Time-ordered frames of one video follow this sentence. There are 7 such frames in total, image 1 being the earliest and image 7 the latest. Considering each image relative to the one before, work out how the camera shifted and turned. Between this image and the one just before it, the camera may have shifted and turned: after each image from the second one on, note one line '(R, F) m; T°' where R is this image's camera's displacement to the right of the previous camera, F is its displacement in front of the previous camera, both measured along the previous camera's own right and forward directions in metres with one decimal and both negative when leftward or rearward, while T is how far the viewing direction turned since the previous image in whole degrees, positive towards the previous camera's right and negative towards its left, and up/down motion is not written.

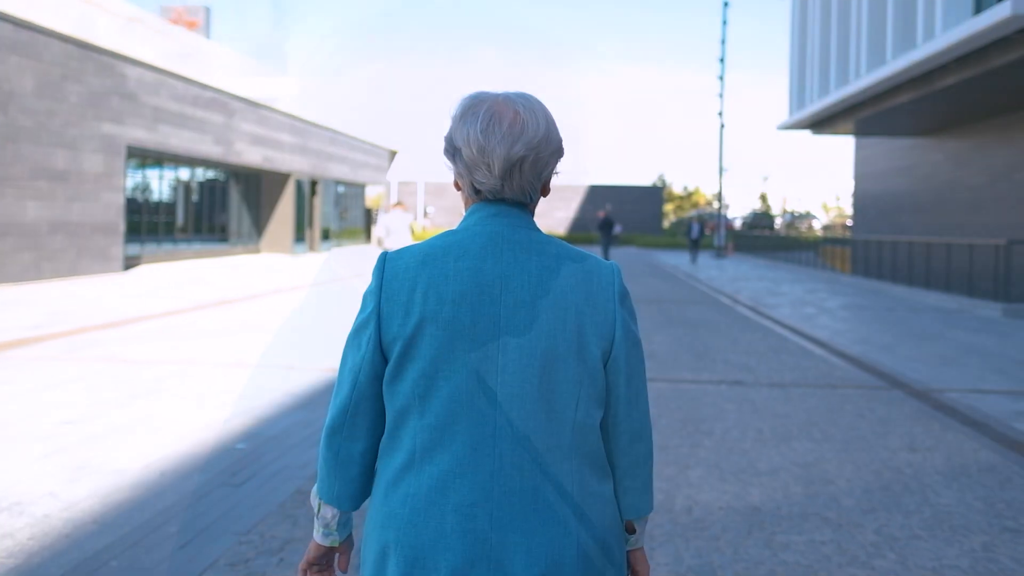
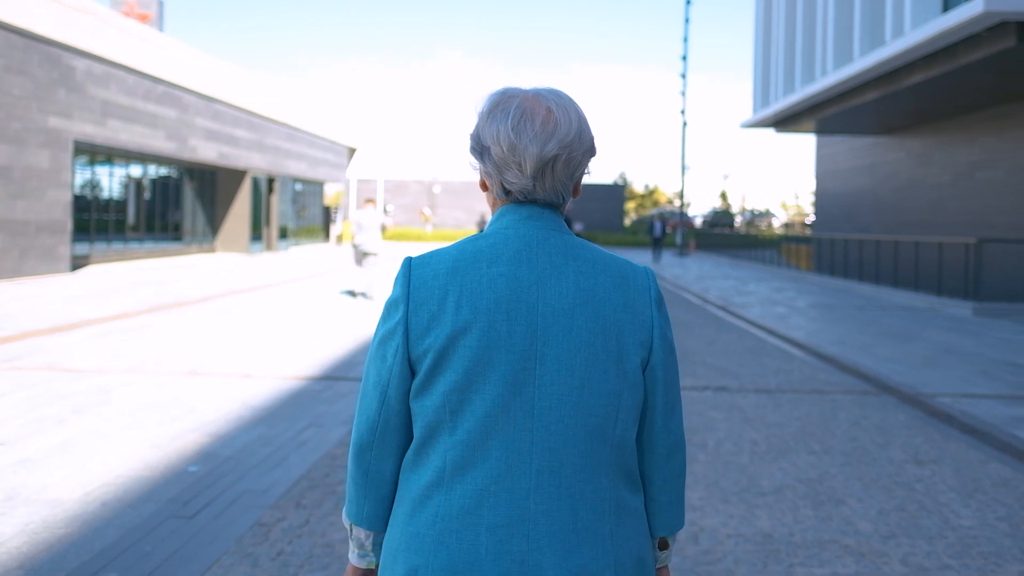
(-0.1, +0.5) m; +2°
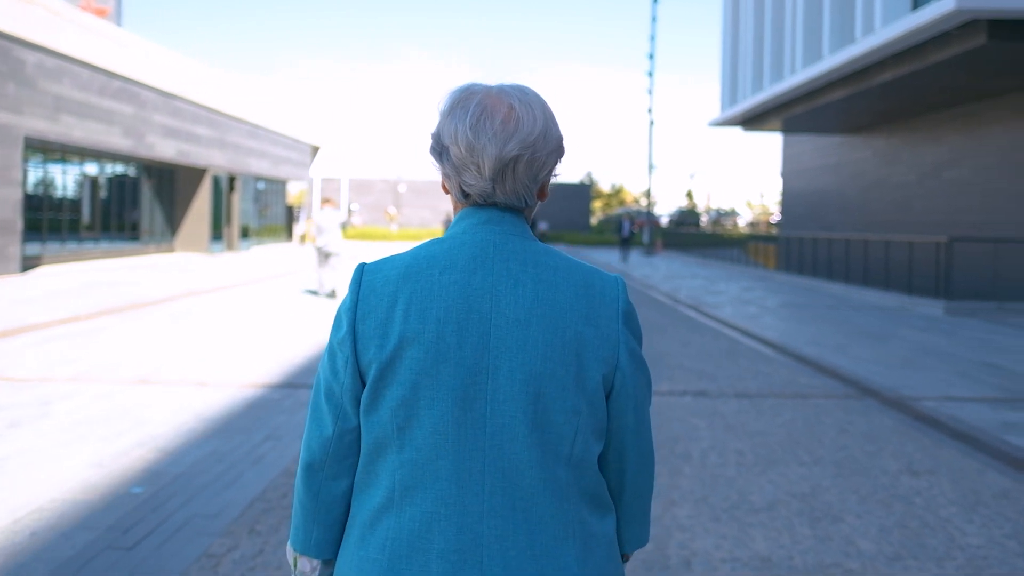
(0.0, +0.4) m; +2°
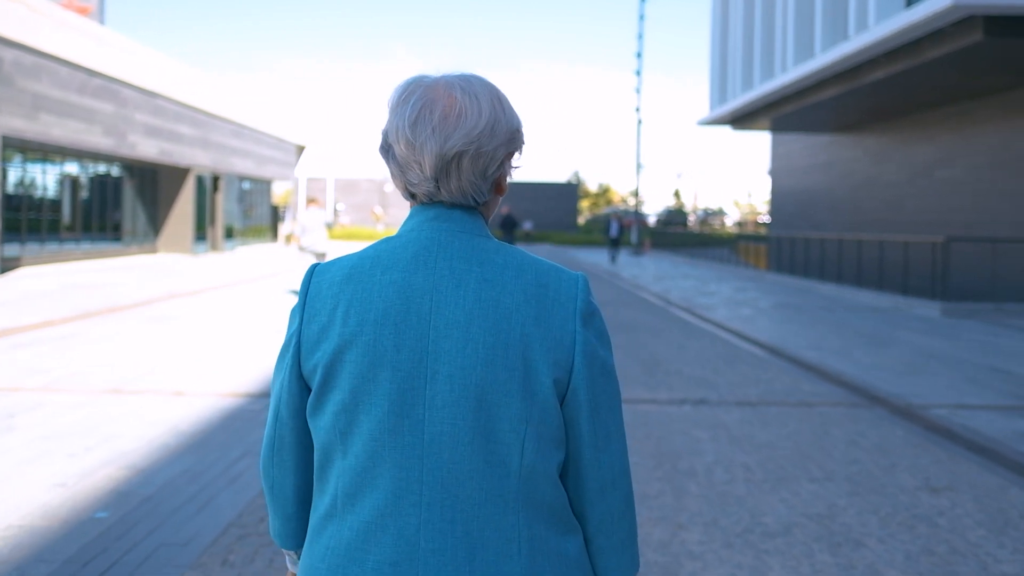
(0.0, +0.4) m; +1°
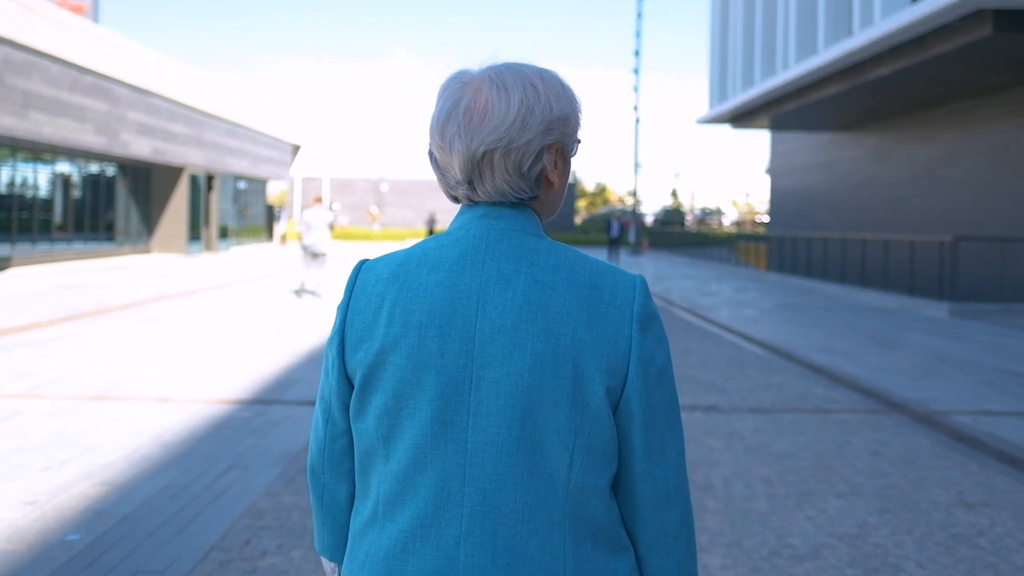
(0.0, +0.4) m; 0°
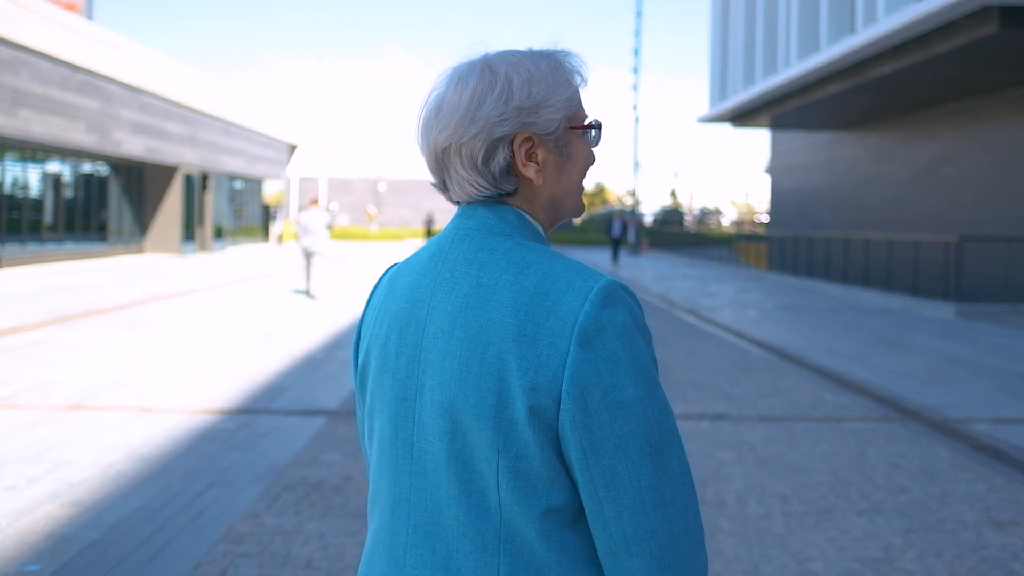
(0.0, +0.3) m; 0°
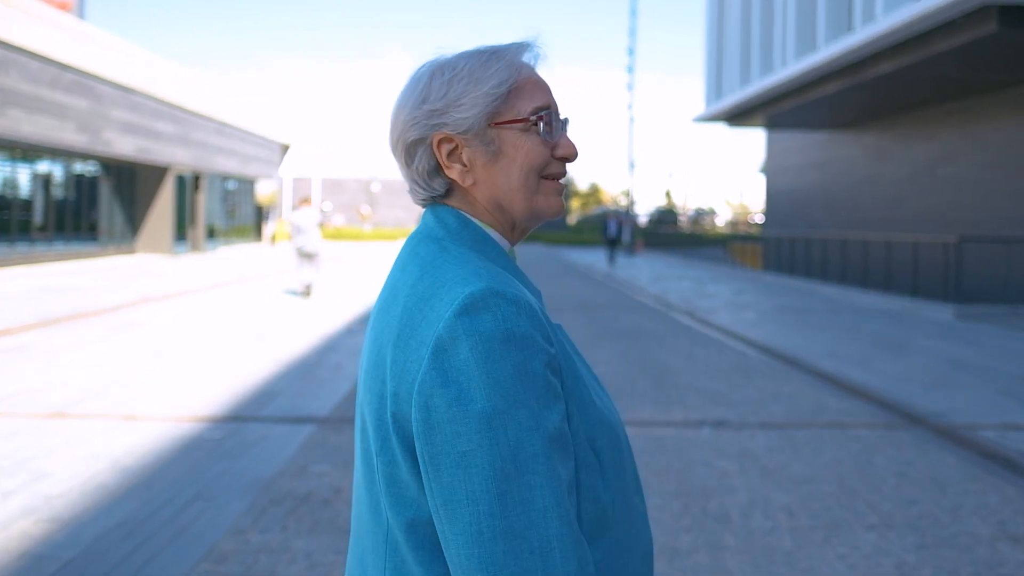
(0.0, +0.2) m; 0°
